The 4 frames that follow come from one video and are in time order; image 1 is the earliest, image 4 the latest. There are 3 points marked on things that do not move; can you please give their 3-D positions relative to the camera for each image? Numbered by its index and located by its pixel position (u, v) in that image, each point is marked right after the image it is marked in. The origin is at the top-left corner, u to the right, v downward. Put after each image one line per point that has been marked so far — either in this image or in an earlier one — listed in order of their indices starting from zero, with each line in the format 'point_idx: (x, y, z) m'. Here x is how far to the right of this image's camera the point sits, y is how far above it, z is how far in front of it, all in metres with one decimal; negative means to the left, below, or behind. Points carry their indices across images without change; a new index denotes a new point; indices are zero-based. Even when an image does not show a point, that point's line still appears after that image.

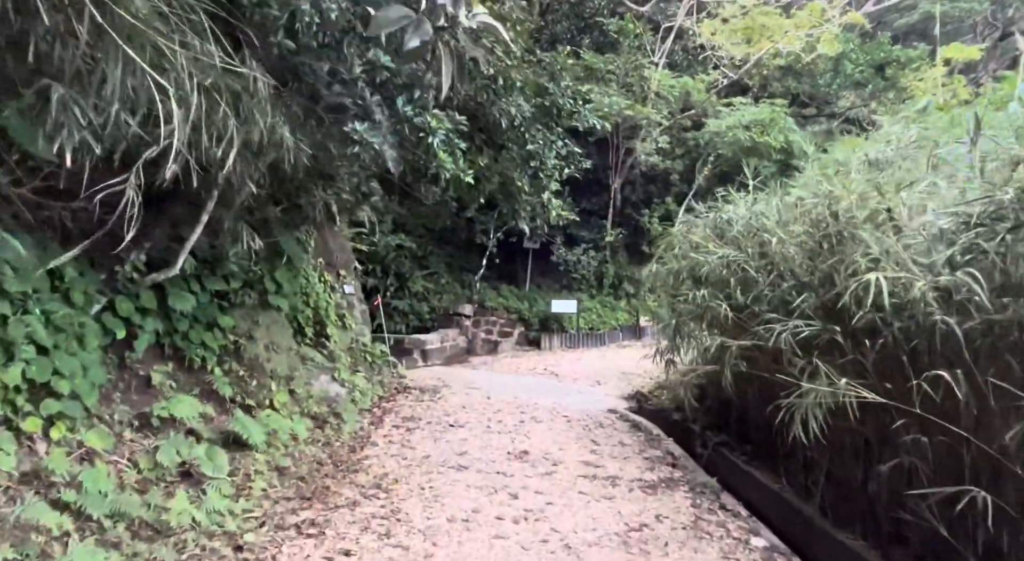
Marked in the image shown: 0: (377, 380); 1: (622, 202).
0: (-1.2, -0.9, +6.4) m
1: (+2.0, +1.4, +12.7) m
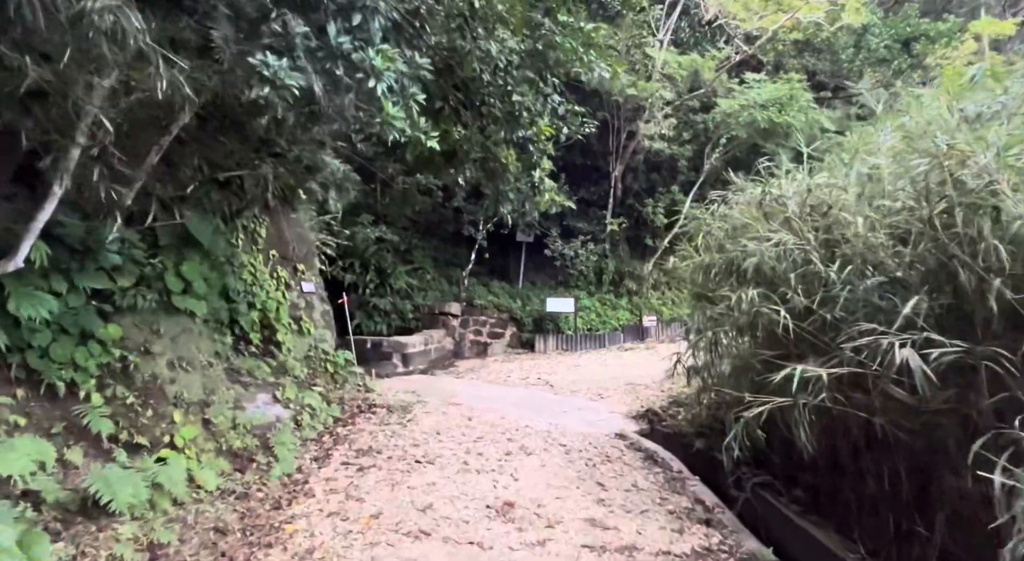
0: (-1.3, -0.9, +5.4) m
1: (+1.8, +1.5, +11.7) m
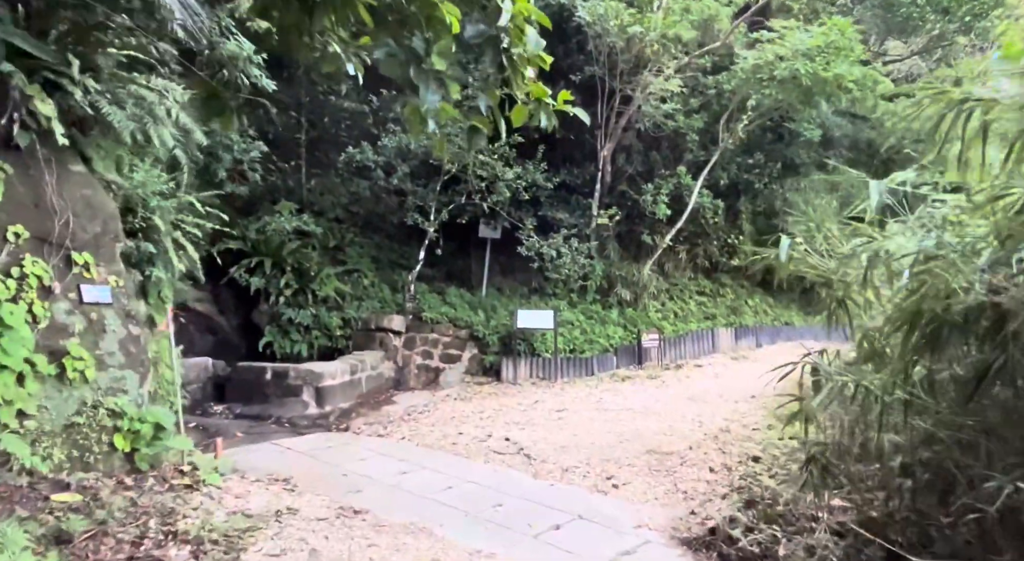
0: (-1.5, -0.9, +2.7) m
1: (+1.3, +1.4, +9.1) m
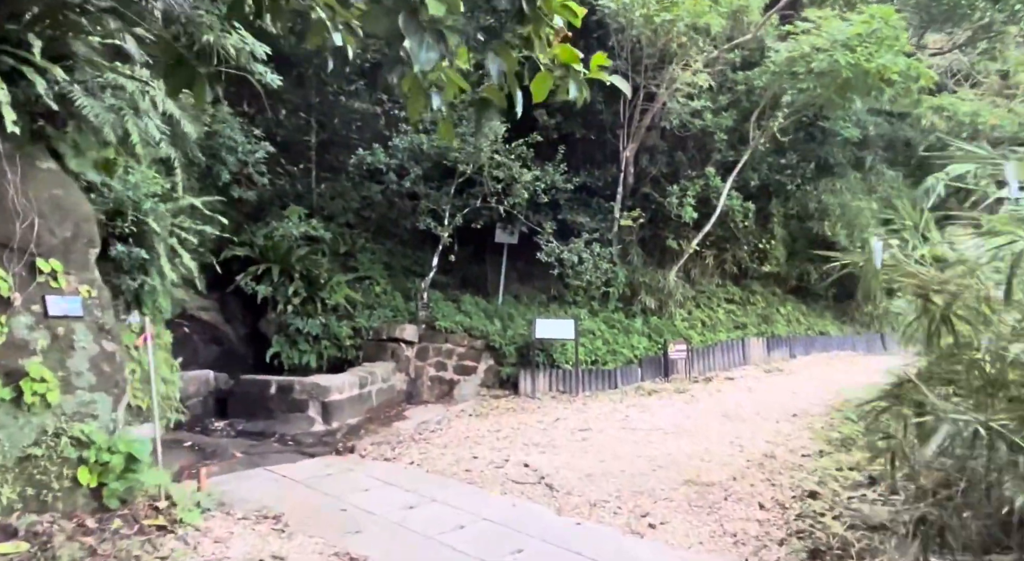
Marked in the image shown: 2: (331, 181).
0: (-1.5, -0.9, +2.3) m
1: (+1.5, +1.3, +8.7) m
2: (-2.2, +1.2, +8.8) m
